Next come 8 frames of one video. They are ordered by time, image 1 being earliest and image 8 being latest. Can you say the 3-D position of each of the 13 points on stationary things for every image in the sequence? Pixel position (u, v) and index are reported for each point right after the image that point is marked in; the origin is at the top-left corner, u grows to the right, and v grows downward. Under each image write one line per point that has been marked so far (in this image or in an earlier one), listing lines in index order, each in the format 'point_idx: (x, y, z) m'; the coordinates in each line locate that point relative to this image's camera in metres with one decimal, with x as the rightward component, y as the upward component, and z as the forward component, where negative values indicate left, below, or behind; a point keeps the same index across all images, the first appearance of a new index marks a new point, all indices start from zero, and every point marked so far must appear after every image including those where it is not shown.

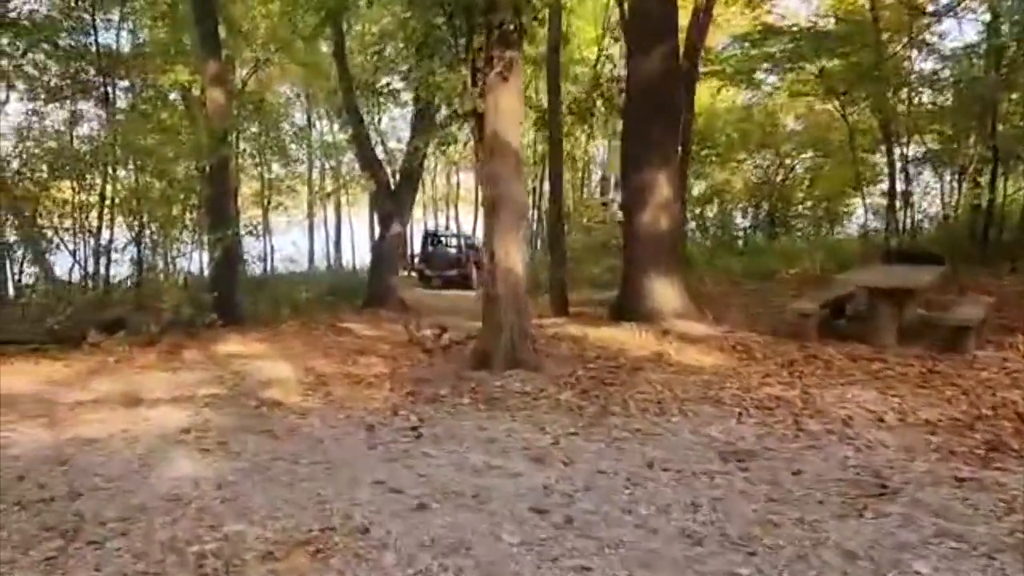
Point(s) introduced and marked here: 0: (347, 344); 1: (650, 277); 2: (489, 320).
0: (-2.7, -0.9, +13.0) m
1: (+2.0, +0.2, +11.6) m
2: (-0.2, -0.4, +8.9) m
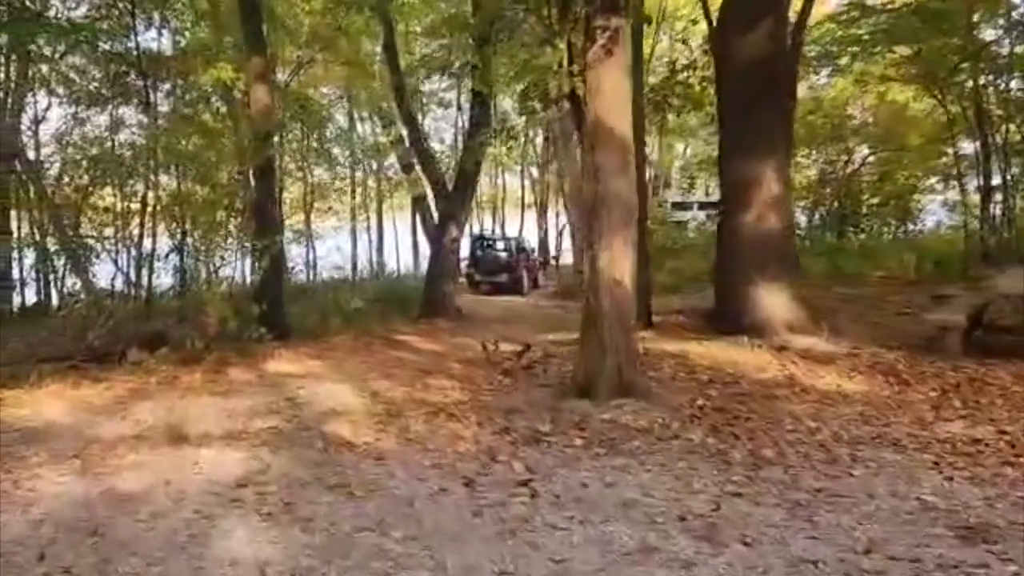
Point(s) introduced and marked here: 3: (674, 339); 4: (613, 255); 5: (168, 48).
0: (-1.5, -1.1, +11.7) m
1: (+3.1, 0.0, +10.1) m
2: (+0.8, -0.5, +7.6) m
3: (+2.1, -0.7, +10.4) m
4: (+0.9, +0.3, +7.3) m
5: (-5.6, +3.8, +13.0) m
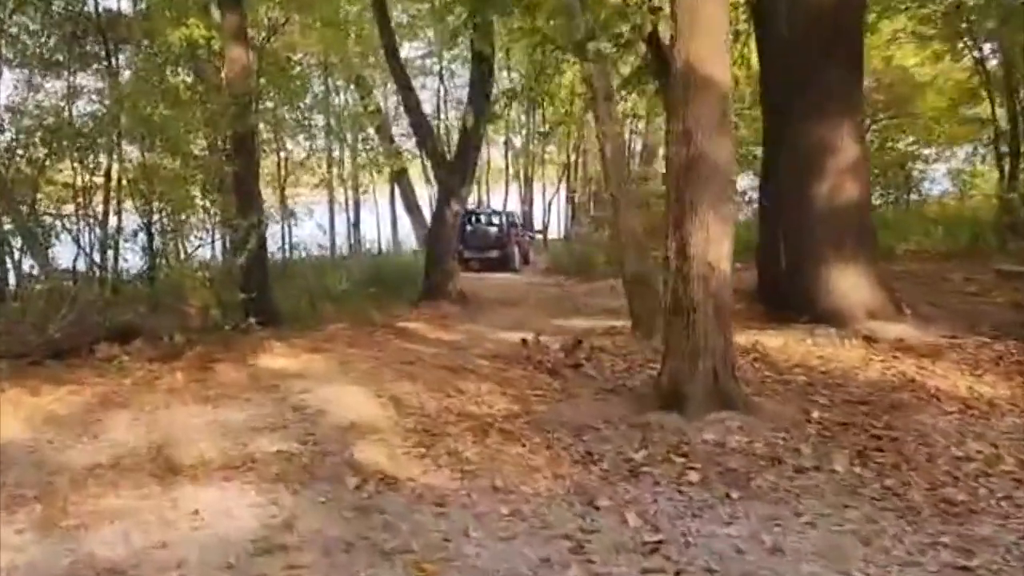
0: (-1.1, -0.9, +10.3) m
1: (+3.5, +0.3, +8.8) m
2: (+1.3, -0.4, +6.2) m
3: (+2.6, -0.5, +9.1) m
4: (+1.4, +0.4, +5.9) m
5: (-5.3, +4.0, +11.3) m
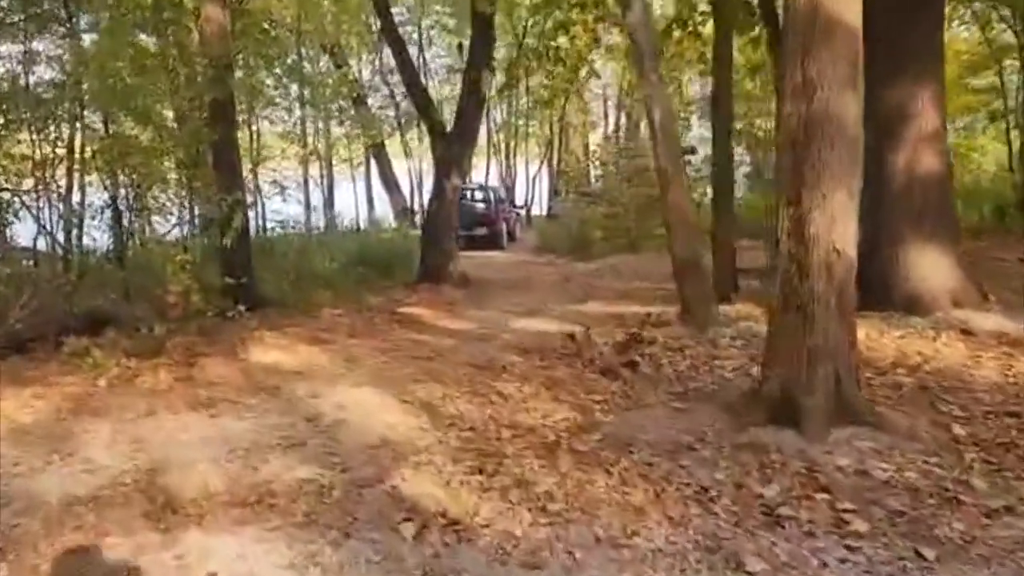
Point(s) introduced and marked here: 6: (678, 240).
0: (-0.8, -0.7, +9.2) m
1: (+3.9, +0.4, +7.8) m
2: (+1.8, -0.3, +5.1) m
3: (+2.9, -0.3, +8.1) m
4: (+1.9, +0.5, +4.8) m
5: (-5.1, +4.1, +9.8) m
6: (+1.7, +0.5, +8.2) m
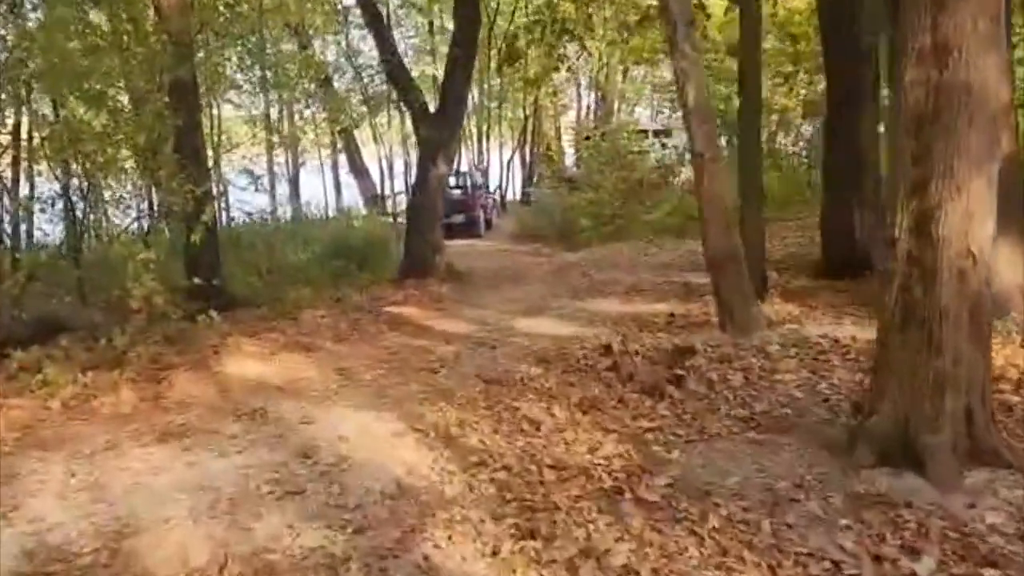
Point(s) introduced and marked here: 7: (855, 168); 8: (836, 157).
0: (-0.7, -0.7, +8.1) m
1: (+4.0, +0.4, +7.0) m
2: (+2.0, -0.4, +4.2) m
3: (+3.1, -0.3, +7.2) m
4: (+2.2, +0.4, +3.9) m
5: (-5.0, +4.1, +8.5) m
6: (+1.8, +0.5, +7.3) m
7: (+4.2, +1.5, +10.0) m
8: (+4.0, +1.7, +10.1) m
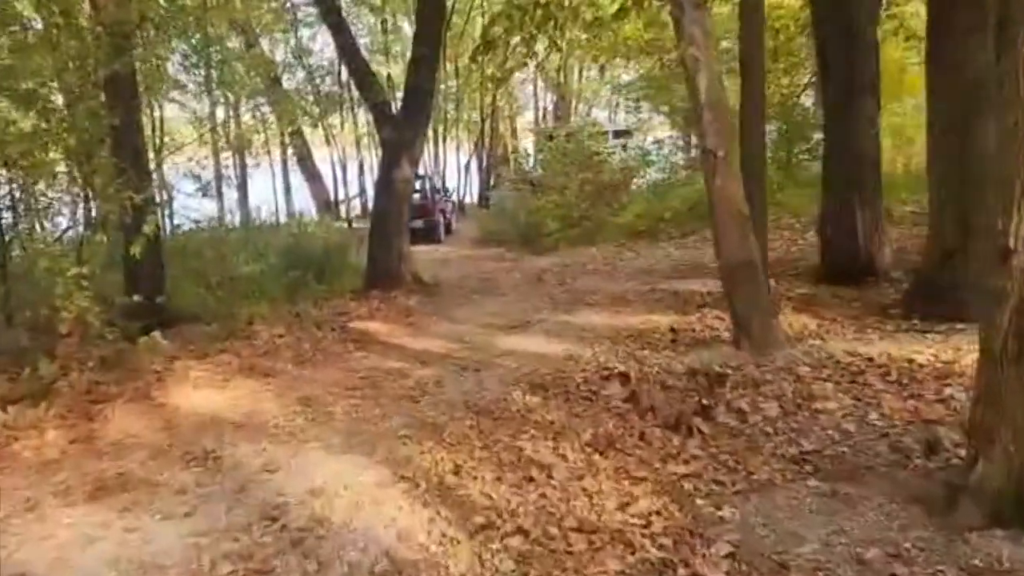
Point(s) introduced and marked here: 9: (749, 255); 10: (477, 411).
0: (-0.8, -0.9, +7.2) m
1: (+3.9, +0.4, +6.4) m
2: (+2.1, -0.5, +3.5) m
3: (+3.0, -0.4, +6.5) m
4: (+2.3, +0.3, +3.1) m
5: (-5.2, +3.8, +7.4) m
6: (+1.7, +0.4, +6.5) m
7: (+3.9, +1.4, +9.3) m
8: (+3.8, +1.6, +9.5) m
9: (+1.9, +0.3, +6.5) m
10: (-0.3, -0.9, +6.2) m
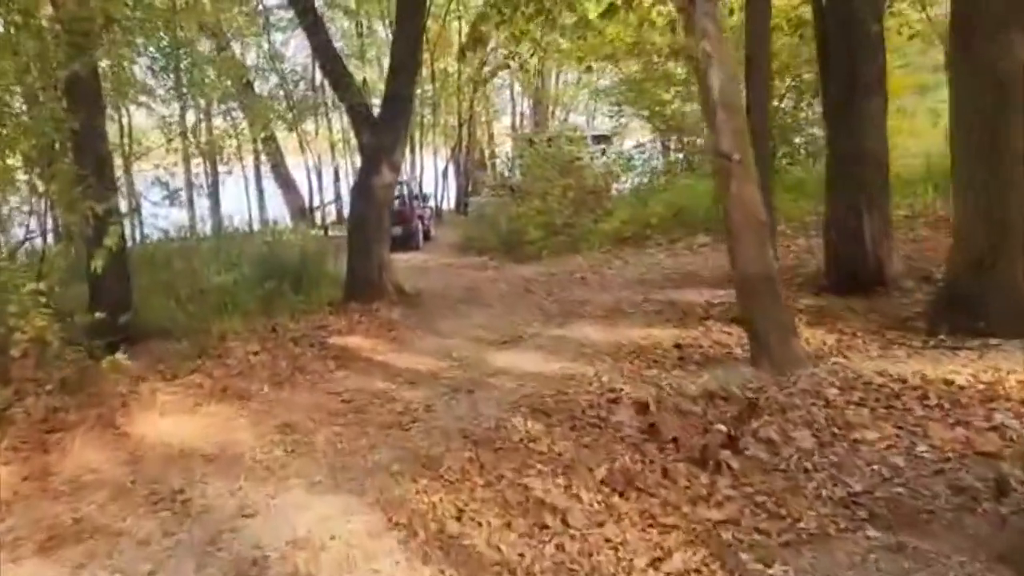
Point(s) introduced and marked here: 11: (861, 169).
0: (-0.8, -1.0, +6.6) m
1: (+3.9, +0.3, +5.9) m
2: (+2.2, -0.6, +3.0) m
3: (+3.0, -0.5, +6.1) m
4: (+2.4, +0.2, +2.7) m
5: (-5.3, +3.7, +6.7) m
6: (+1.7, +0.3, +6.0) m
7: (+3.8, +1.3, +8.9) m
8: (+3.7, +1.5, +9.1) m
9: (+1.9, +0.1, +6.0) m
10: (-0.2, -1.1, +5.6) m
11: (+3.9, +1.3, +8.9) m
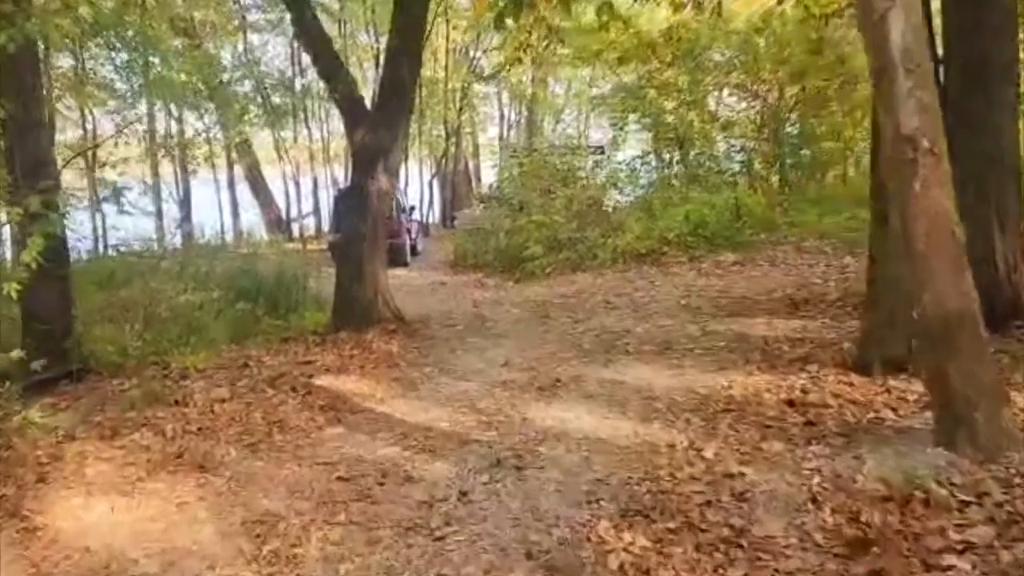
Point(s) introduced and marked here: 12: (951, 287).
0: (-0.4, -1.2, +4.7) m
1: (+4.4, 0.0, +4.1) m
2: (+2.8, -0.8, +1.1) m
3: (+3.4, -0.7, +4.2) m
4: (+2.9, 0.0, +0.8) m
5: (-4.9, +3.5, +4.7) m
6: (+2.1, +0.1, +4.2) m
7: (+4.2, +1.0, +7.1) m
8: (+4.0, +1.2, +7.3) m
9: (+2.3, -0.1, +4.2) m
10: (+0.2, -1.3, +3.7) m
11: (+4.2, +1.0, +7.1) m
12: (+2.2, 0.0, +4.2) m
